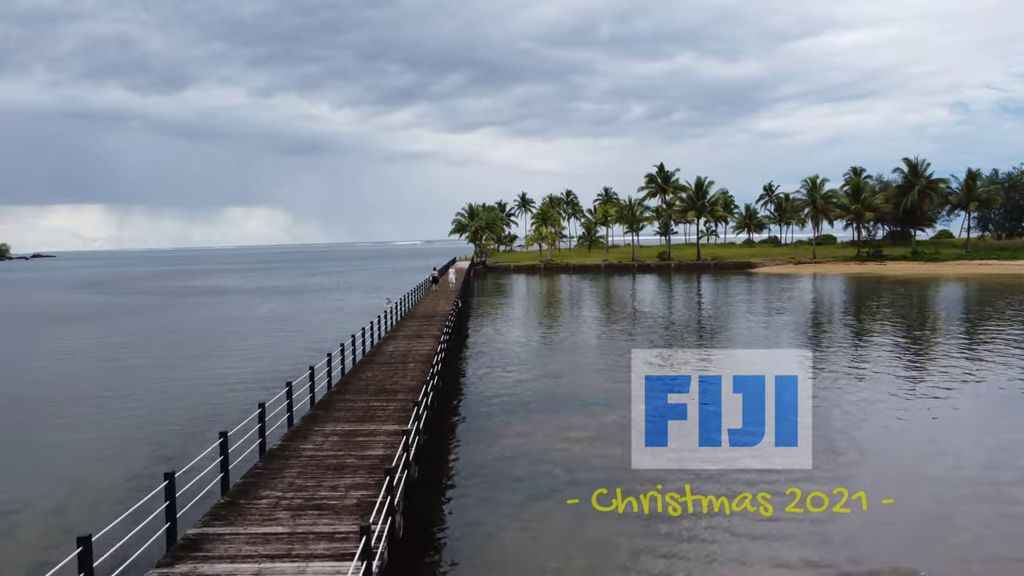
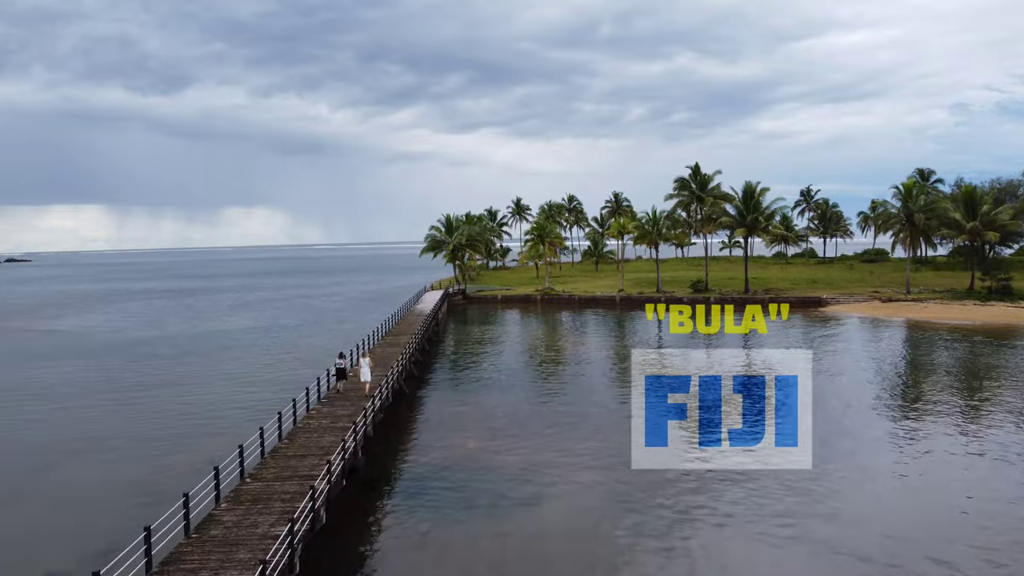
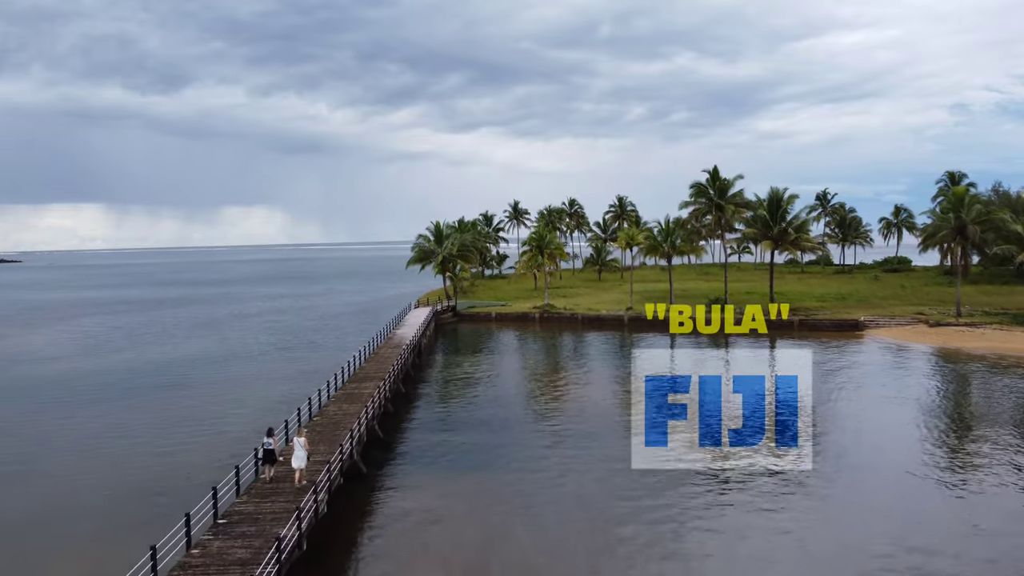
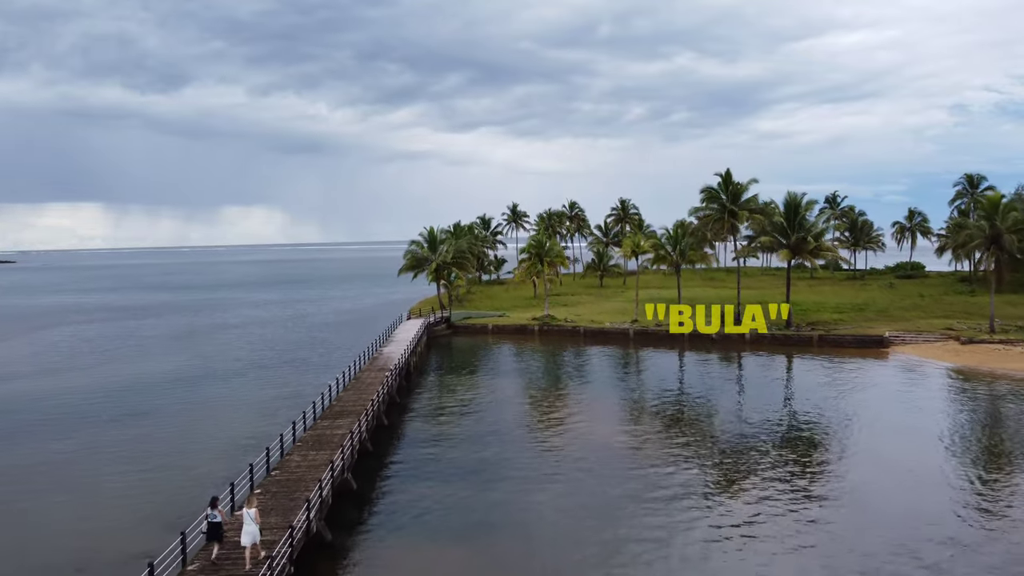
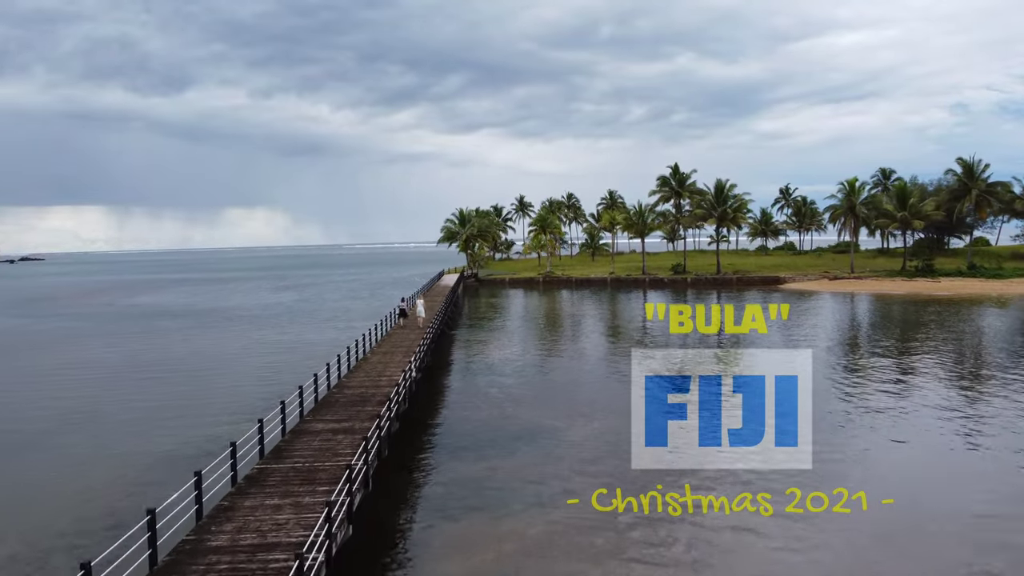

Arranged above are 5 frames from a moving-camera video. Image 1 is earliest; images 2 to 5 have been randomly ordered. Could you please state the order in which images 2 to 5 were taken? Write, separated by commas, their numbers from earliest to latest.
5, 2, 3, 4
